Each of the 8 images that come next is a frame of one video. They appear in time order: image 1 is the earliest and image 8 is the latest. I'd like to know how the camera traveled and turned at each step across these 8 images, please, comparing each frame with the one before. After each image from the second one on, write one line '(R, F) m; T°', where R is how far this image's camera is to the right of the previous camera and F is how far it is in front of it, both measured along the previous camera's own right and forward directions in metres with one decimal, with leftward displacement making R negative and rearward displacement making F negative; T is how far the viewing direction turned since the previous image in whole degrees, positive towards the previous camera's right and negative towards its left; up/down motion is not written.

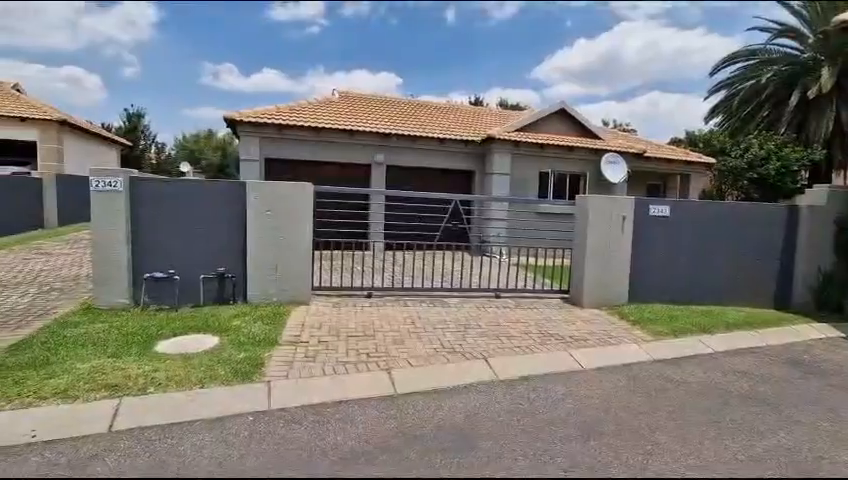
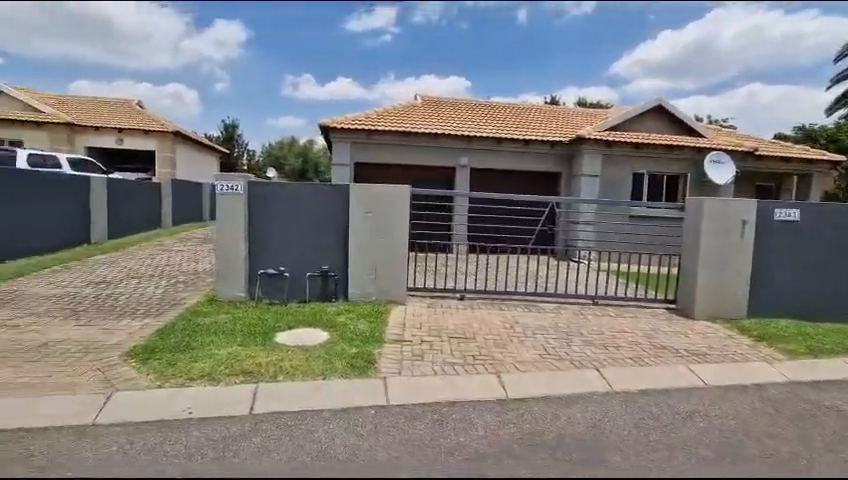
(-0.5, 0.0) m; -9°
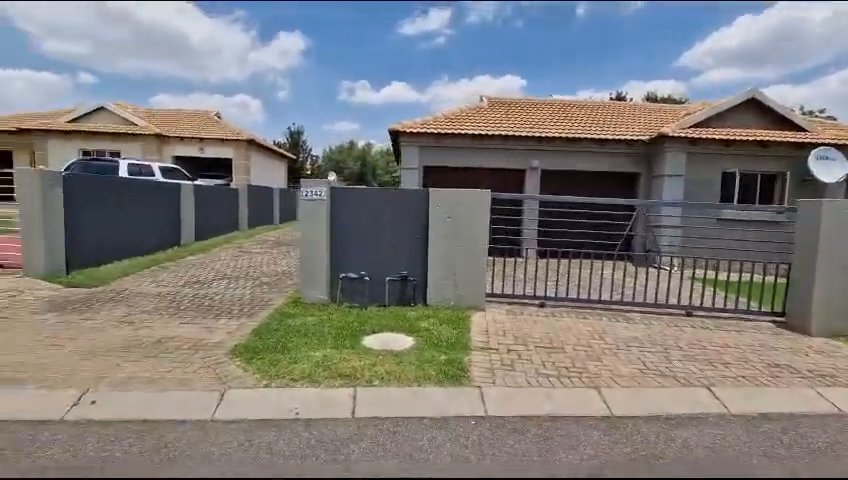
(-0.4, 0.0) m; -7°
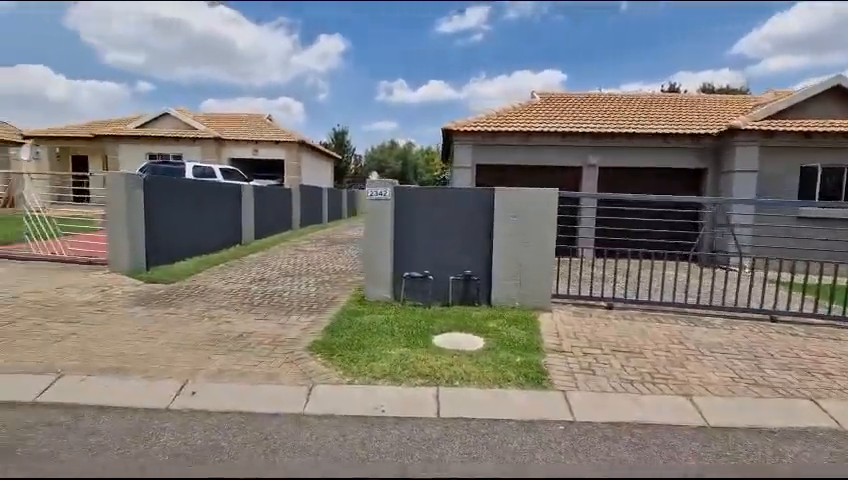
(-0.4, 0.0) m; -5°
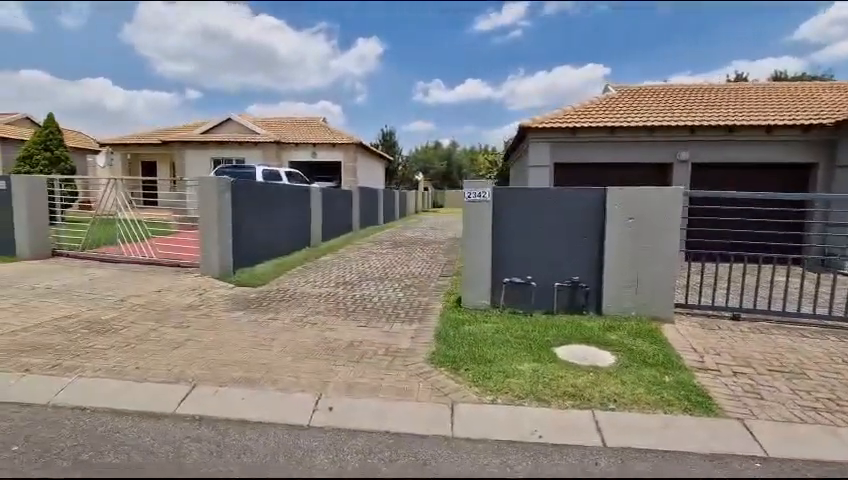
(-1.0, +0.3) m; -5°
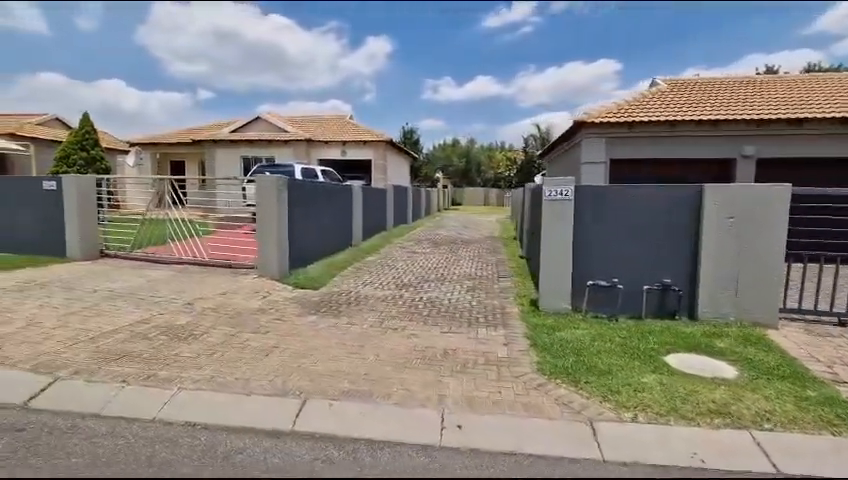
(-1.0, +0.3) m; -1°
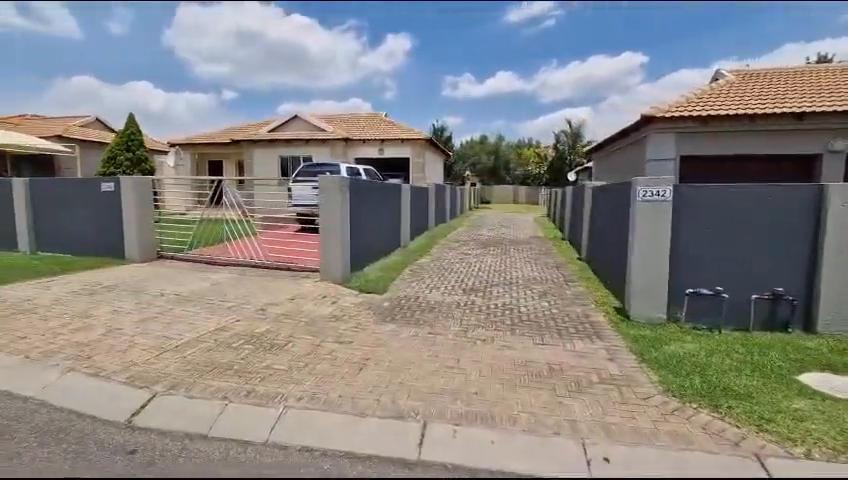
(-0.9, +0.3) m; -3°
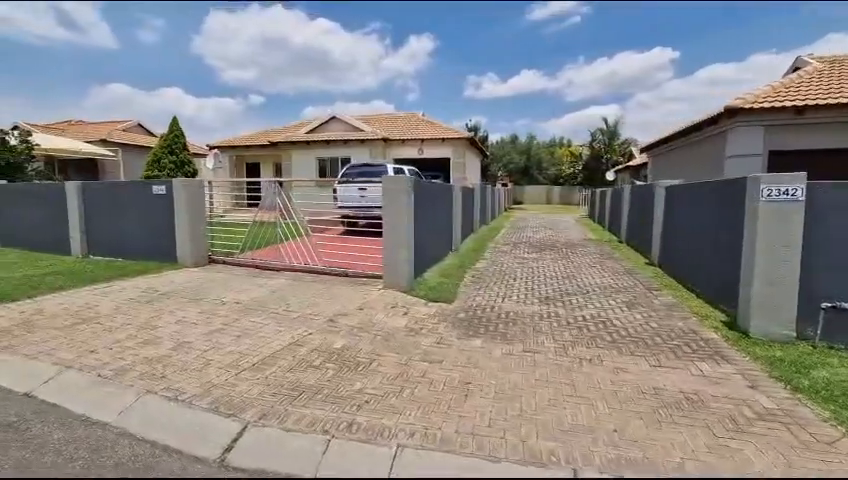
(-0.8, +0.5) m; -3°
